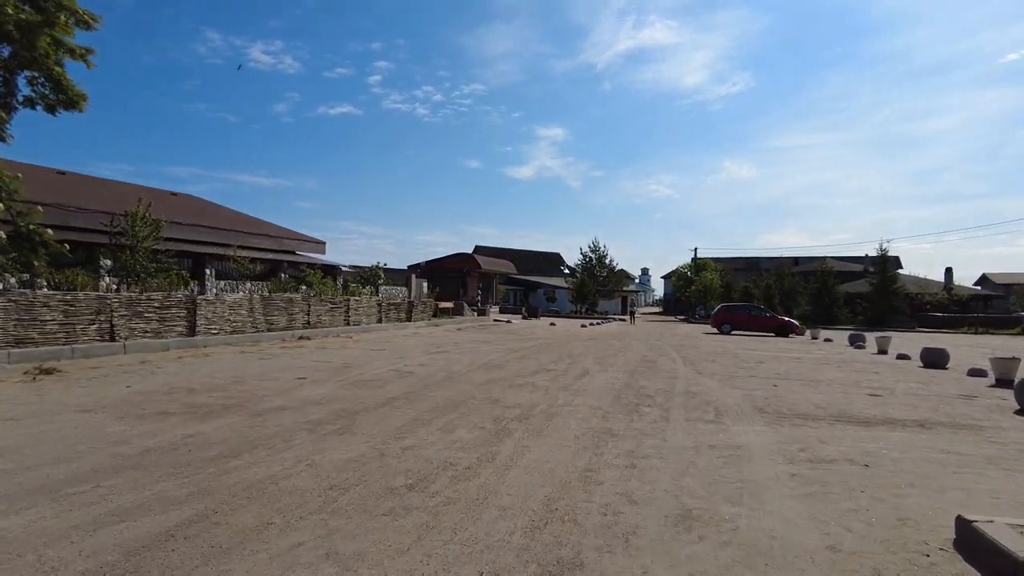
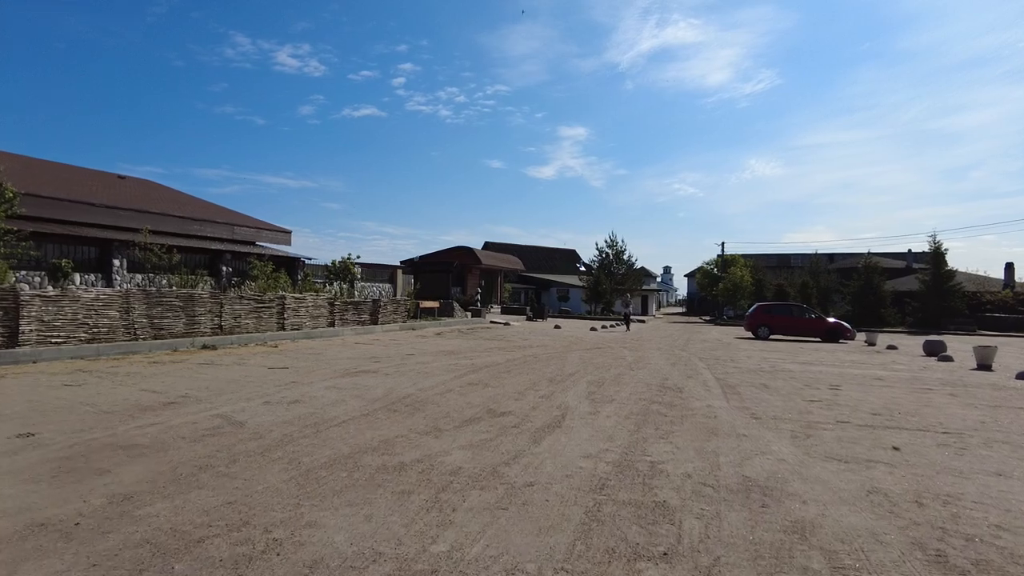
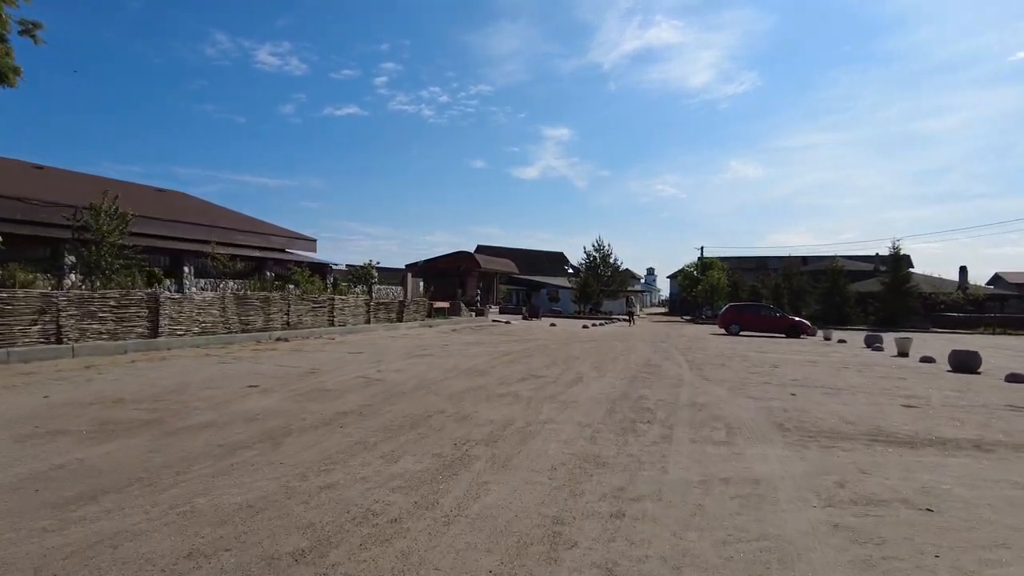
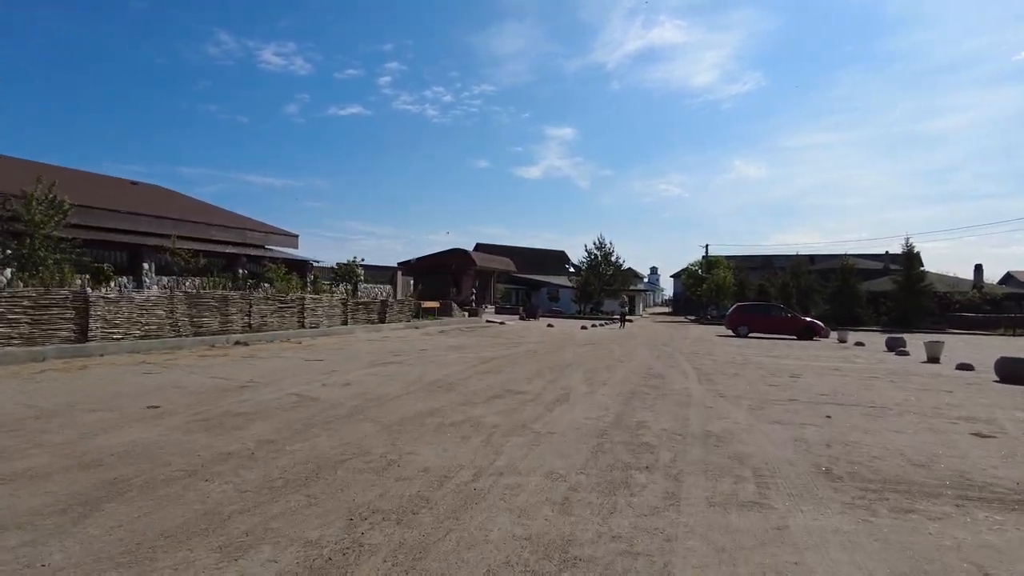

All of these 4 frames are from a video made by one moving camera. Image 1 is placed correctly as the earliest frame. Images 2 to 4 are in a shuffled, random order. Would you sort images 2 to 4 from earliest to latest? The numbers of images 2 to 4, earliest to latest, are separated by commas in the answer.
3, 4, 2
